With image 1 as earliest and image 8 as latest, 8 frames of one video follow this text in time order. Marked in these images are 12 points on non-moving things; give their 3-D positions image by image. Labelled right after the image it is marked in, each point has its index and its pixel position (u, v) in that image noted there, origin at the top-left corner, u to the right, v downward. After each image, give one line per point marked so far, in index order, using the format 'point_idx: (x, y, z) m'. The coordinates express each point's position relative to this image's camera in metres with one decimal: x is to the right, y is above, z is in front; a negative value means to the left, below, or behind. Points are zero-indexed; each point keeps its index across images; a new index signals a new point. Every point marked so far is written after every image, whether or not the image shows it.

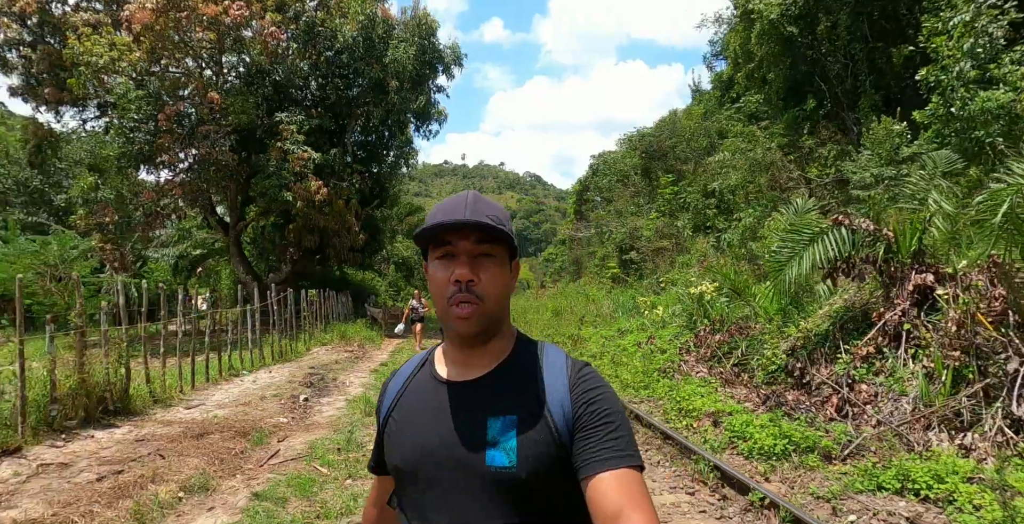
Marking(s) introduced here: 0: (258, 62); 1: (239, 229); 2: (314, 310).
0: (-6.8, +5.5, +16.9) m
1: (-8.2, +1.0, +19.0) m
2: (-5.7, -1.4, +18.8) m
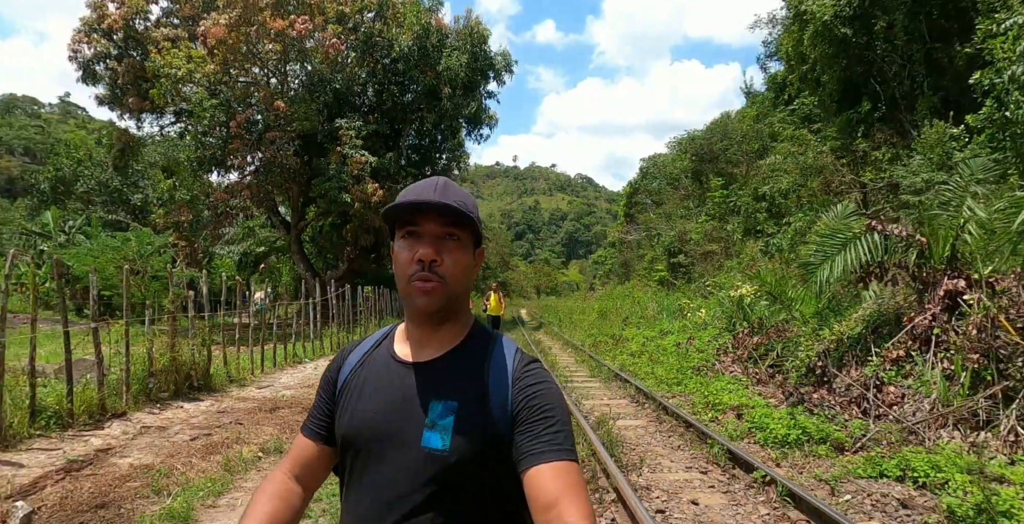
0: (-5.5, +5.5, +17.9) m
1: (-6.7, +1.1, +20.1) m
2: (-4.3, -1.4, +19.7) m
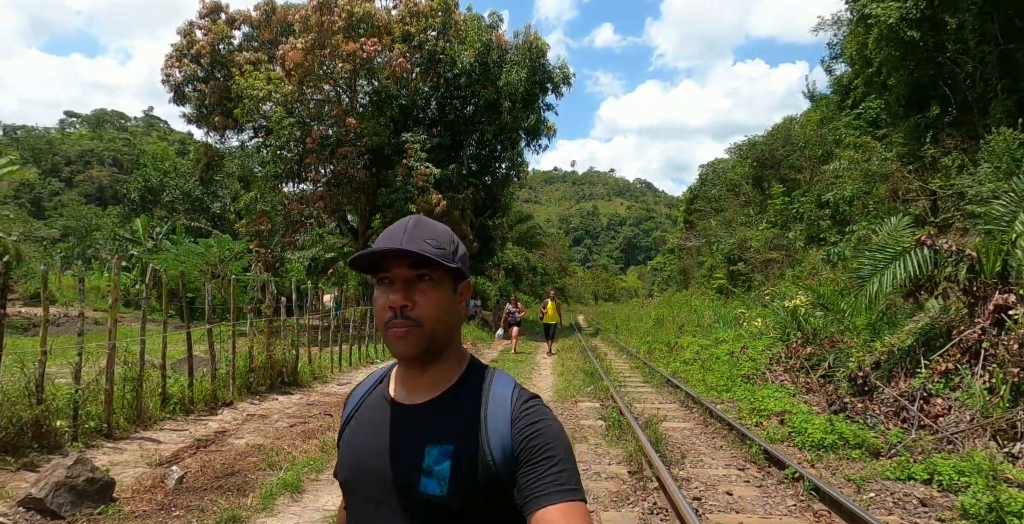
0: (-3.8, +5.3, +18.9) m
1: (-4.8, +0.9, +21.2) m
2: (-2.5, -1.6, +20.6) m
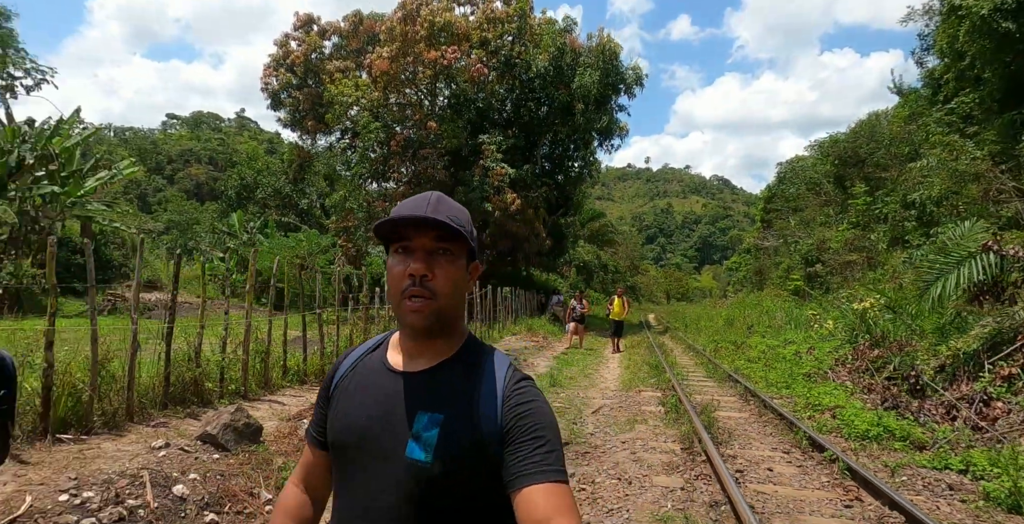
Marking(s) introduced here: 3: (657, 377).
0: (-1.5, +5.5, +19.8) m
1: (-2.4, +1.0, +22.2) m
2: (-0.1, -1.5, +21.4) m
3: (+2.2, -1.7, +9.5) m
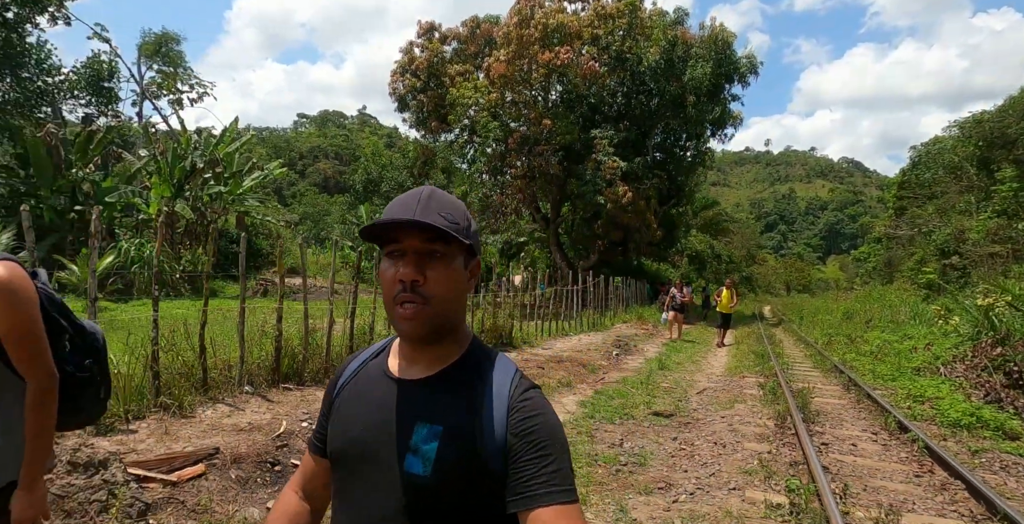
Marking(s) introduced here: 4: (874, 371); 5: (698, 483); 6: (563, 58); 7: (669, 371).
0: (+2.1, +5.8, +20.6) m
1: (+1.6, +1.4, +23.2) m
2: (+3.7, -1.1, +22.1) m
3: (+3.9, -1.6, +9.9) m
4: (+5.5, -1.6, +9.6) m
5: (+1.2, -1.4, +4.0) m
6: (+1.6, +6.4, +20.0) m
7: (+2.4, -1.6, +9.5) m
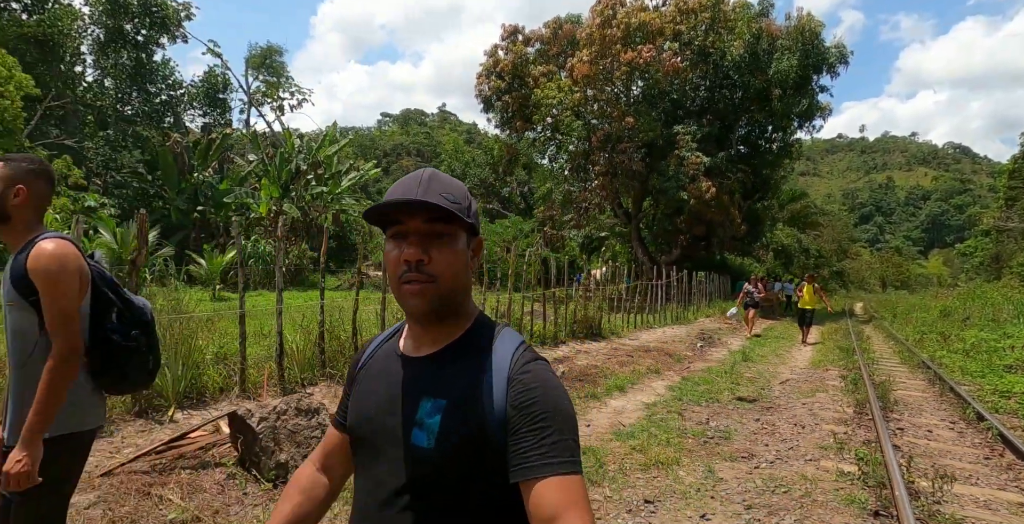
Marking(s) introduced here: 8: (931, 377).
0: (+4.8, +5.9, +20.9) m
1: (+4.6, +1.6, +23.6) m
2: (+6.6, -1.0, +22.2) m
3: (+5.4, -1.5, +10.2) m
4: (+6.9, -1.6, +9.7) m
5: (+1.9, -1.4, +4.6) m
6: (+4.3, +6.6, +20.3) m
7: (+3.8, -1.6, +9.9) m
8: (+5.9, -1.6, +8.9) m
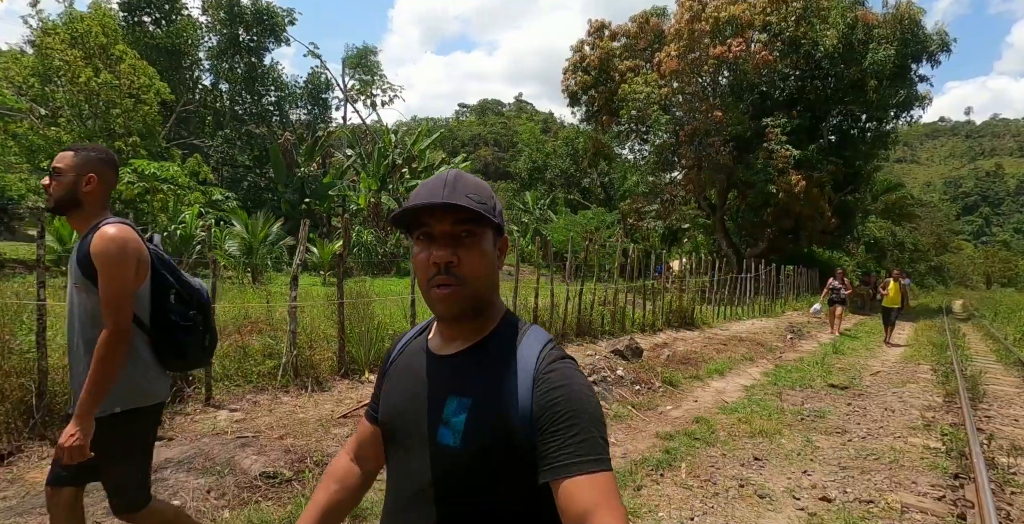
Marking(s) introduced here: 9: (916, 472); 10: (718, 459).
0: (+7.8, +6.2, +21.0) m
1: (+7.9, +1.9, +23.7) m
2: (+9.6, -0.7, +22.2) m
3: (+7.0, -1.5, +10.4) m
4: (+8.5, -1.6, +9.7) m
5: (+3.0, -1.4, +5.3) m
6: (+7.2, +6.8, +20.5) m
7: (+5.4, -1.5, +10.3) m
8: (+7.4, -1.6, +9.1) m
9: (+2.7, -1.4, +4.2) m
10: (+1.4, -1.4, +4.4) m
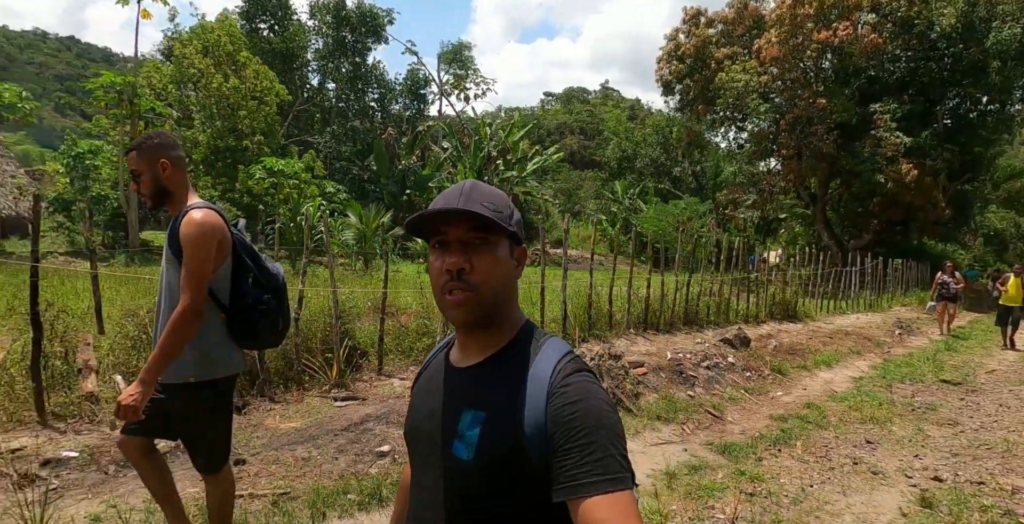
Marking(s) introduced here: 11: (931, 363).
0: (+10.9, +6.4, +20.2) m
1: (+11.3, +2.1, +23.1) m
2: (+12.8, -0.5, +21.4) m
3: (+8.7, -1.4, +10.0) m
4: (+10.1, -1.6, +9.1) m
5: (+4.0, -1.4, +5.4) m
6: (+10.3, +7.0, +19.8) m
7: (+7.1, -1.4, +10.1) m
8: (+8.9, -1.6, +8.7) m
9: (+3.6, -1.4, +4.4) m
10: (+2.4, -1.3, +4.8) m
11: (+5.5, -1.3, +8.4) m
